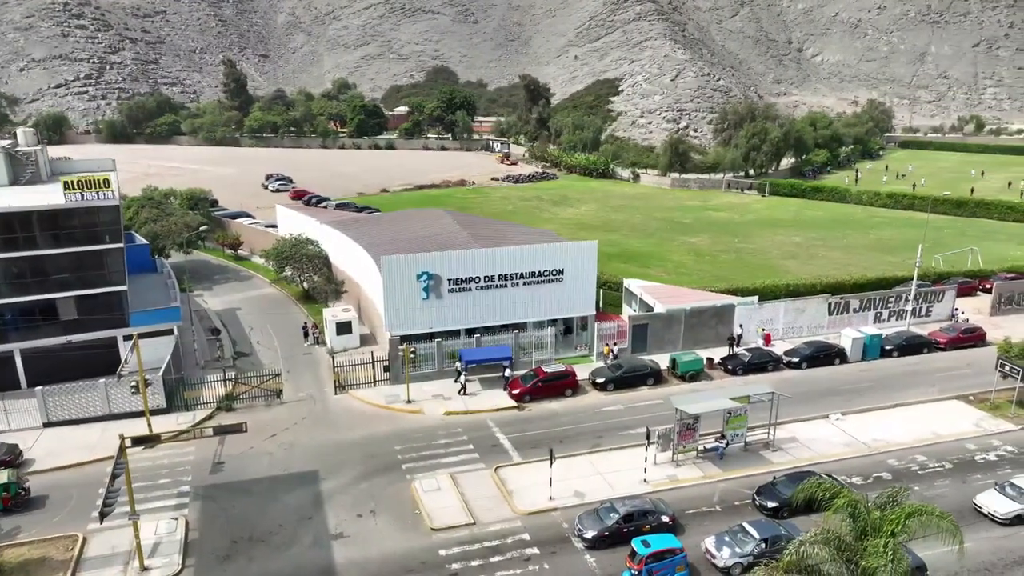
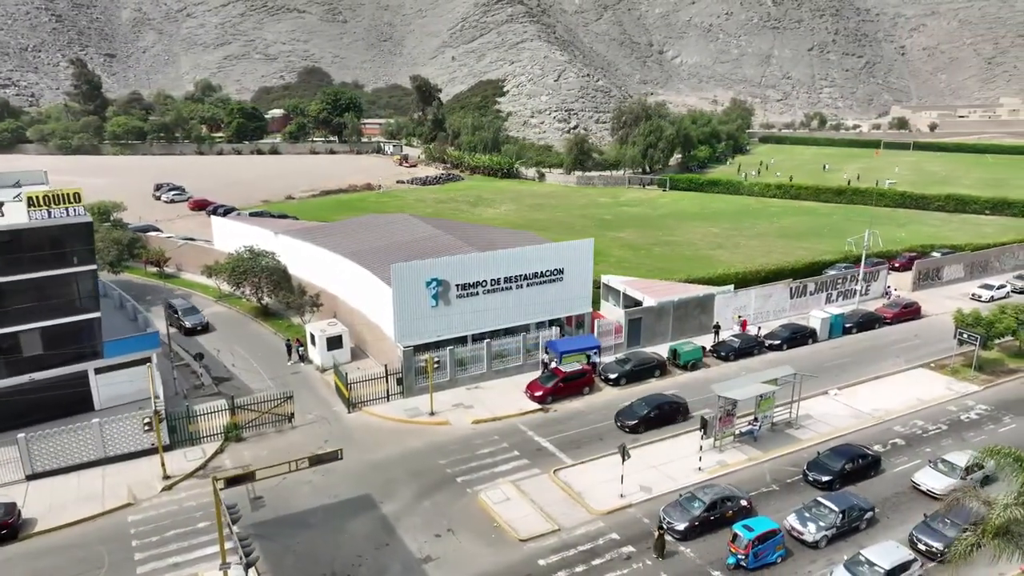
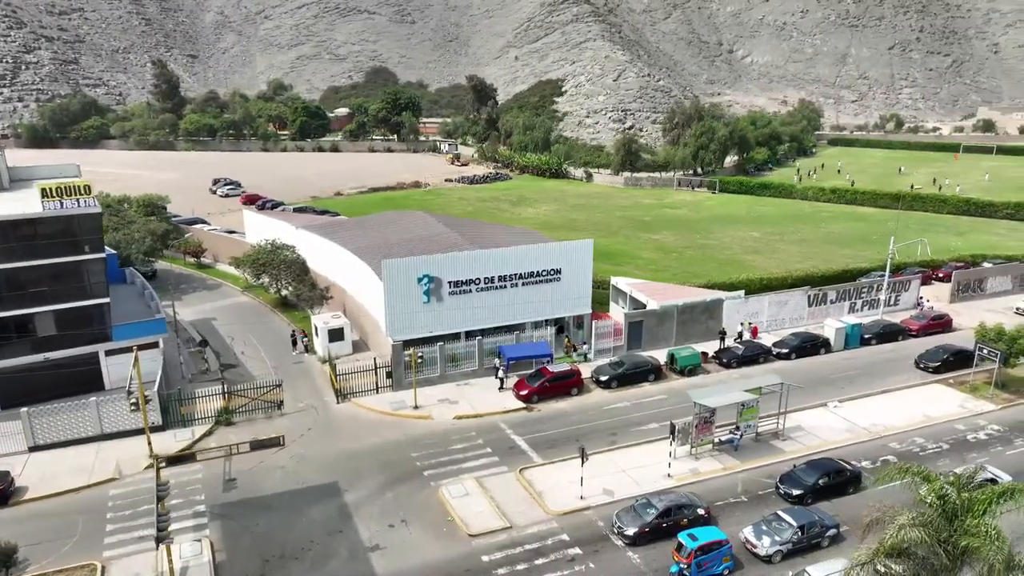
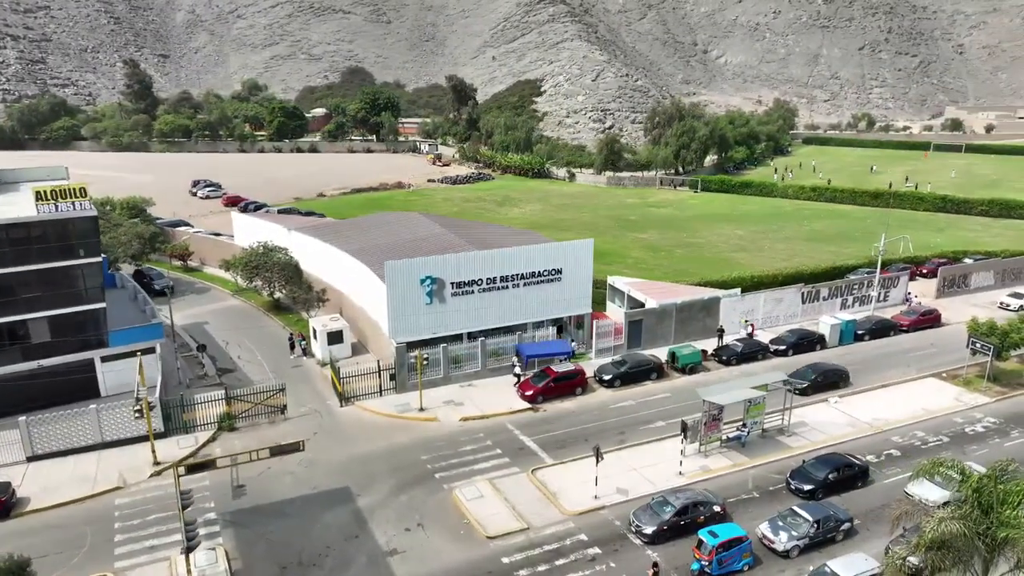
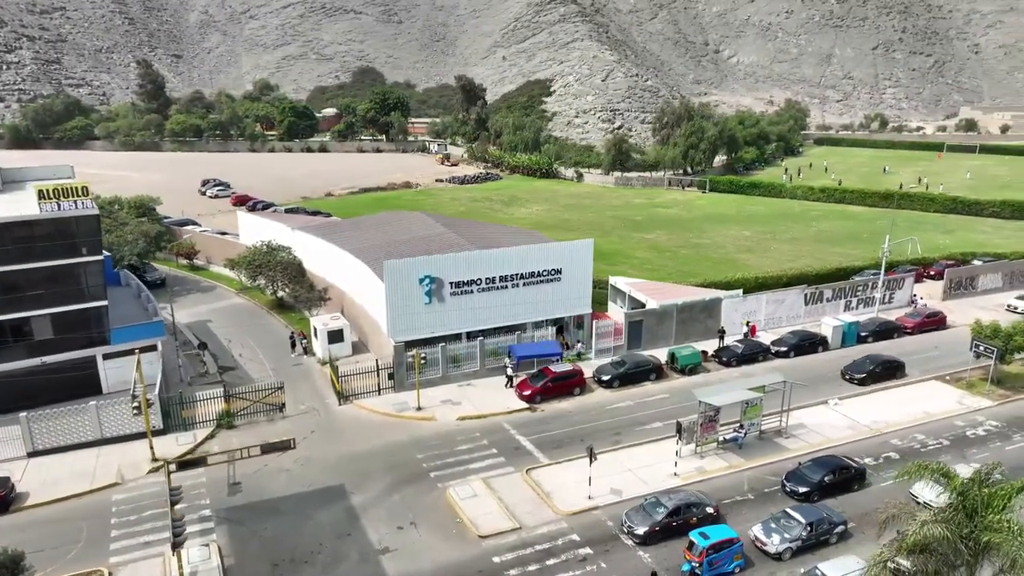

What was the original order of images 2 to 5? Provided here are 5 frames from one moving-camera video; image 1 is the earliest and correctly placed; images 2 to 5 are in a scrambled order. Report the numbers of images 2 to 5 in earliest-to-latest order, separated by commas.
3, 5, 4, 2
